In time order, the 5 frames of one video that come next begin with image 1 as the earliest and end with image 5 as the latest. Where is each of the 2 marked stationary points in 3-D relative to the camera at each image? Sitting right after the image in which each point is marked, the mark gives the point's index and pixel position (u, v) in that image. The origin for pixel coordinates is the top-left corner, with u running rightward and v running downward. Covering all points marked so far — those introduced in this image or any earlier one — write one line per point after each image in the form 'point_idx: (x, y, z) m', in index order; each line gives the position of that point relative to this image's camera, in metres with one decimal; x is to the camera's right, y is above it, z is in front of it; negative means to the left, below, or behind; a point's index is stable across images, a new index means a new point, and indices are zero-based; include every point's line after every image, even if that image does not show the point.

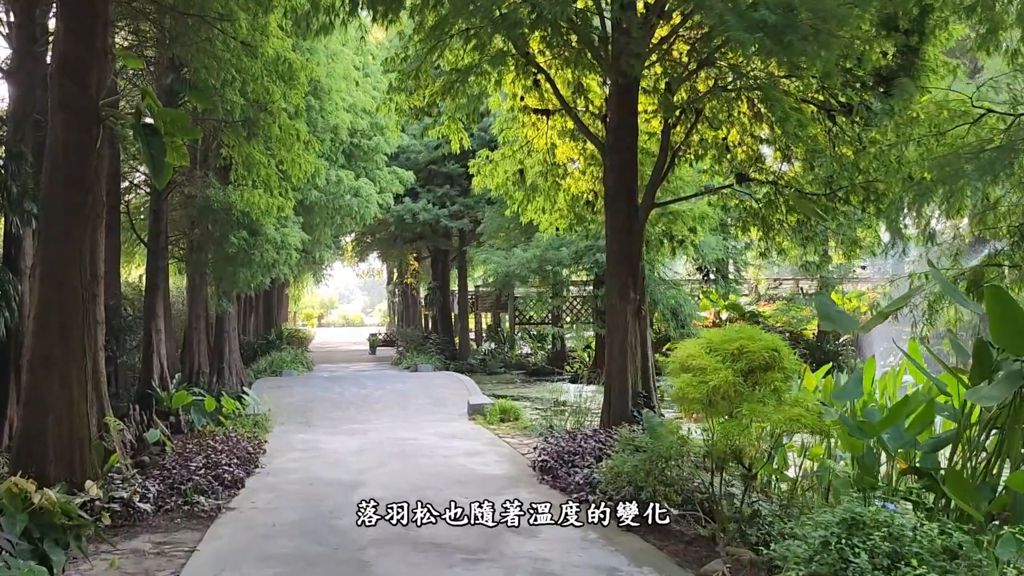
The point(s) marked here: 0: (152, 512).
0: (-2.0, -1.3, +4.3) m
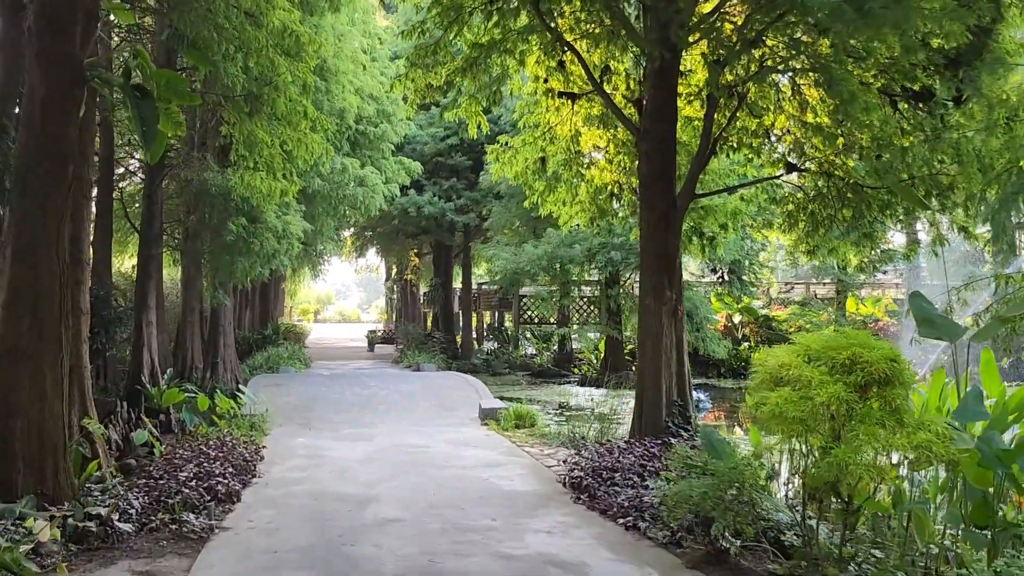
0: (-1.9, -1.2, +3.7) m
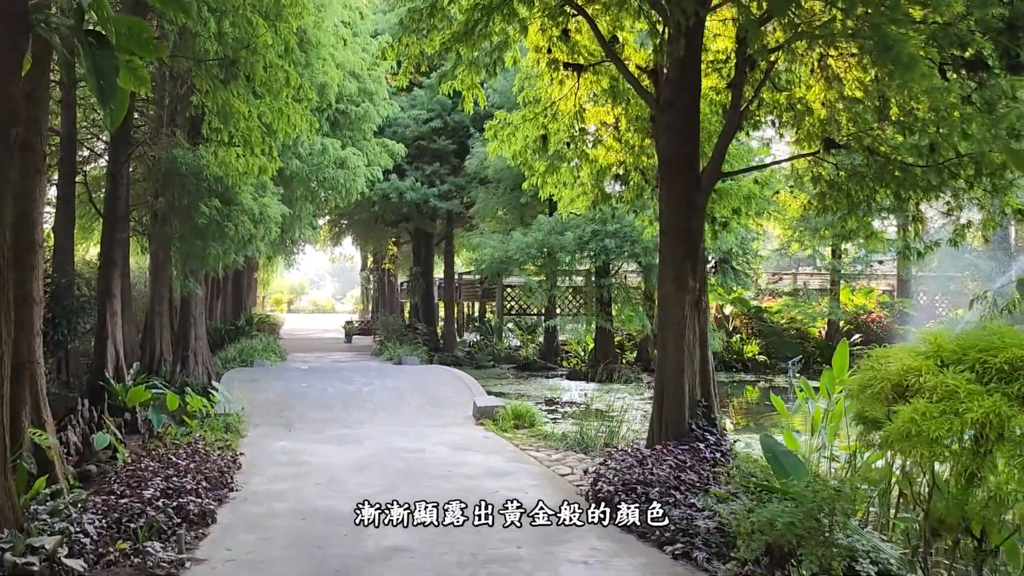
0: (-1.7, -1.1, +3.1) m
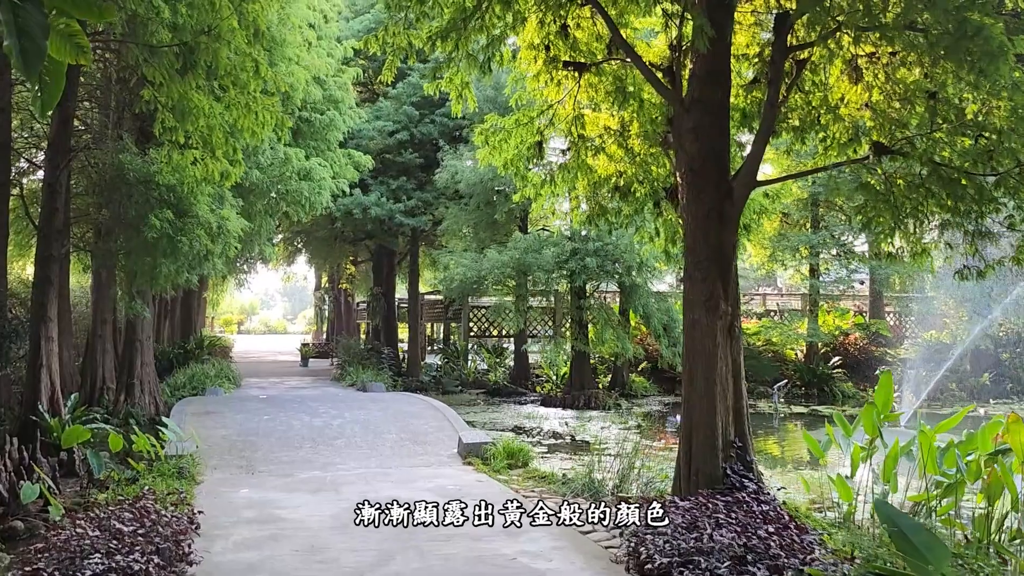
0: (-1.5, -1.2, +2.2) m
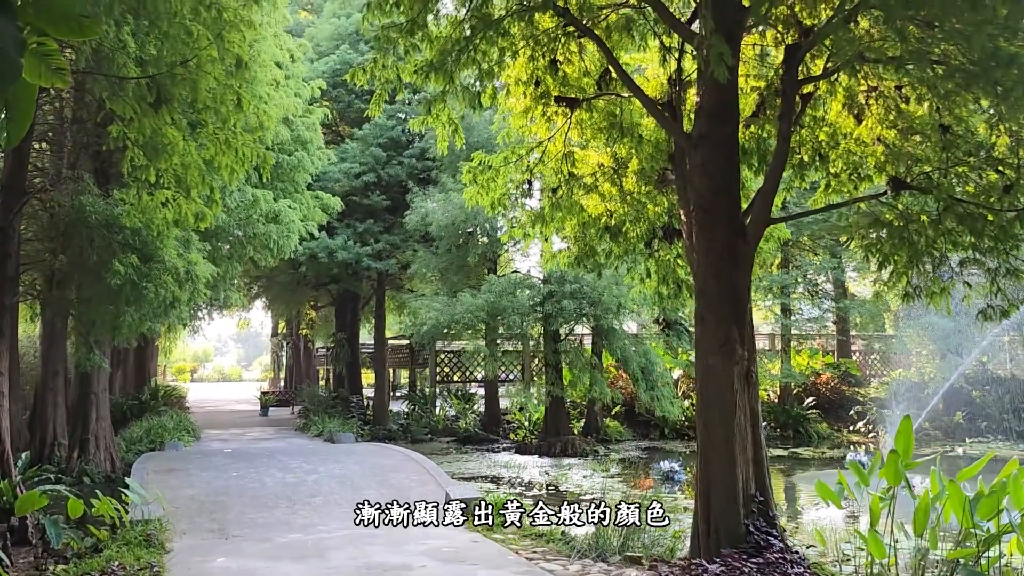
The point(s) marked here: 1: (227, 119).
0: (-1.4, -1.4, +1.8) m
1: (-2.0, +1.1, +5.2) m
